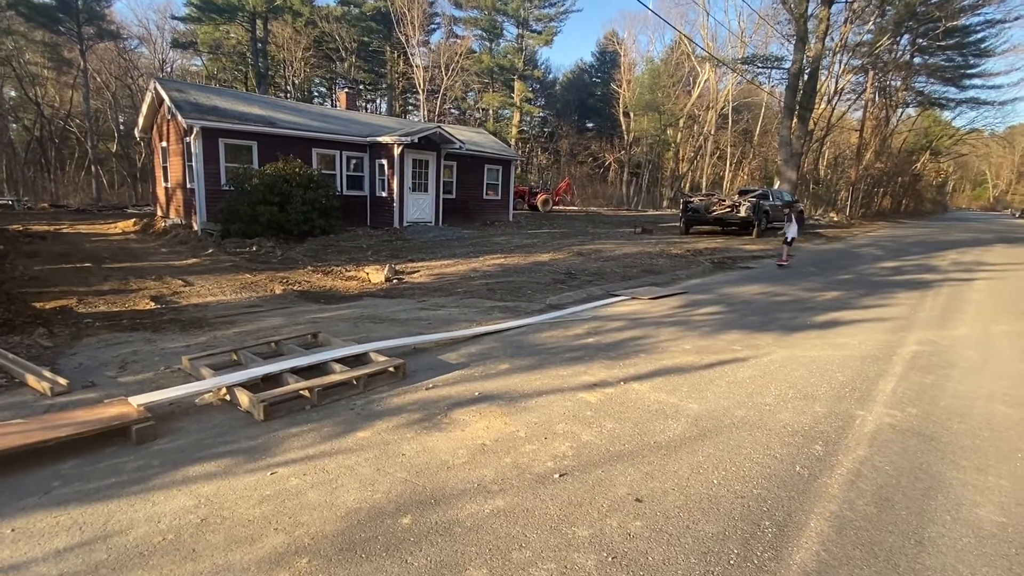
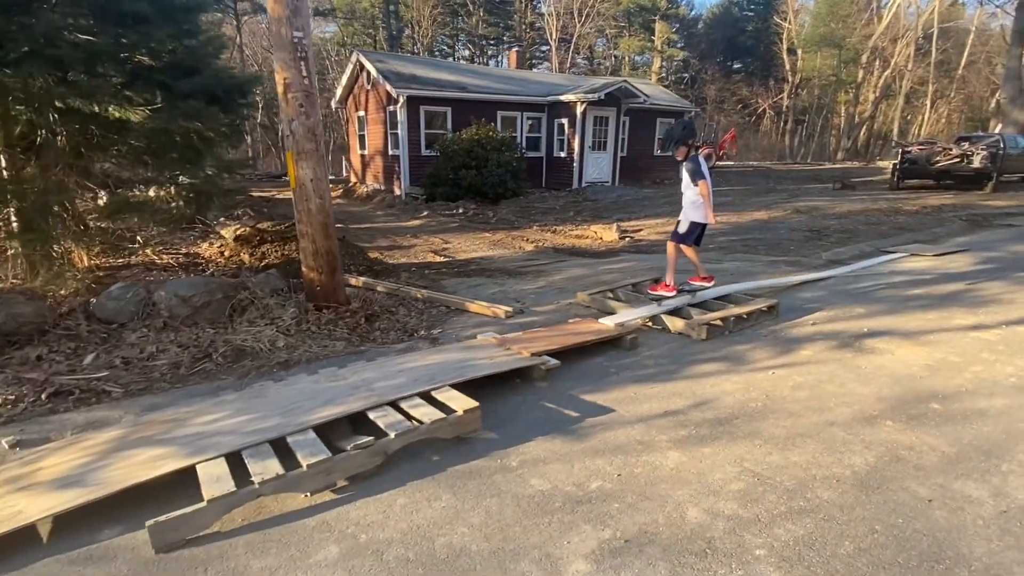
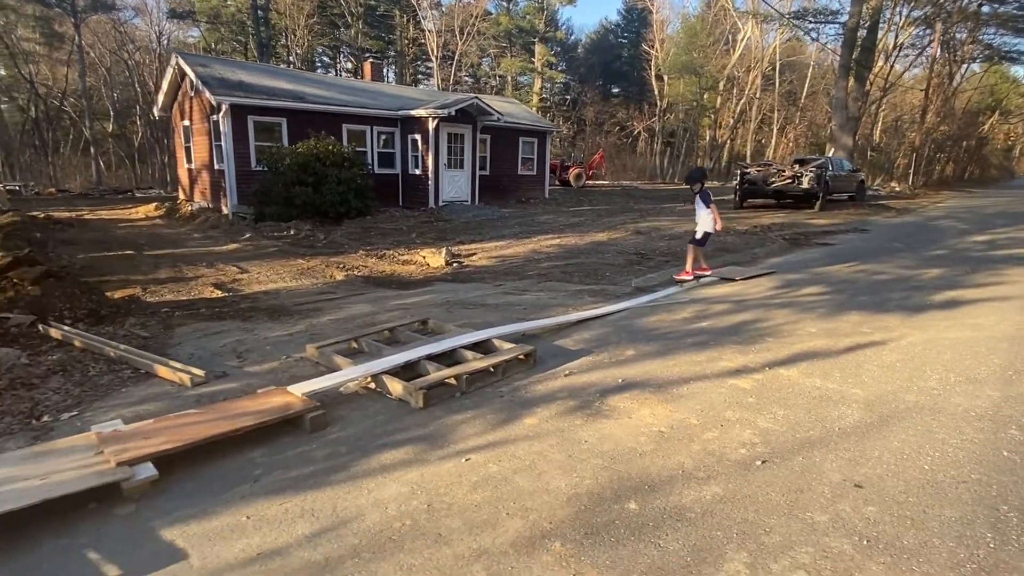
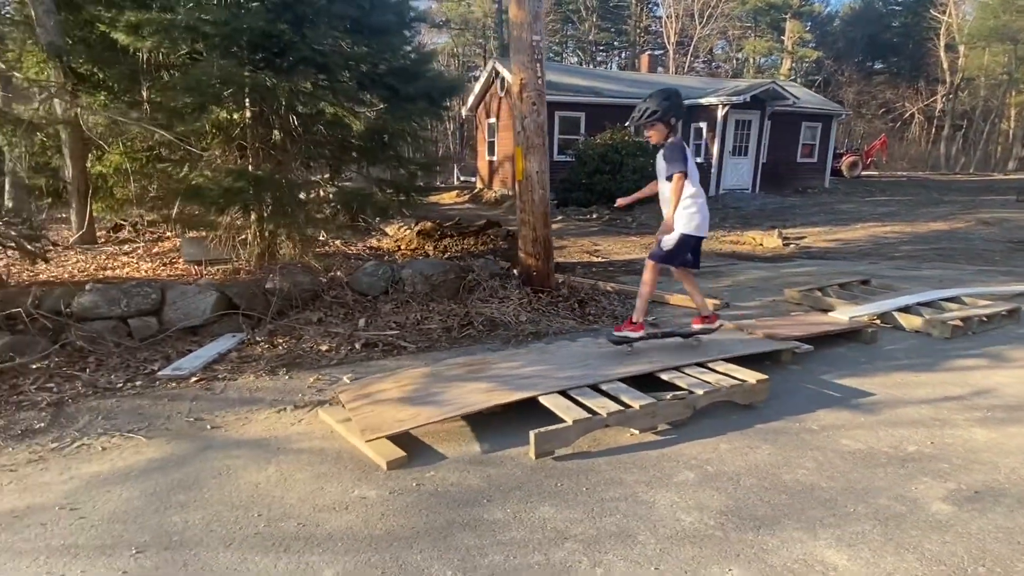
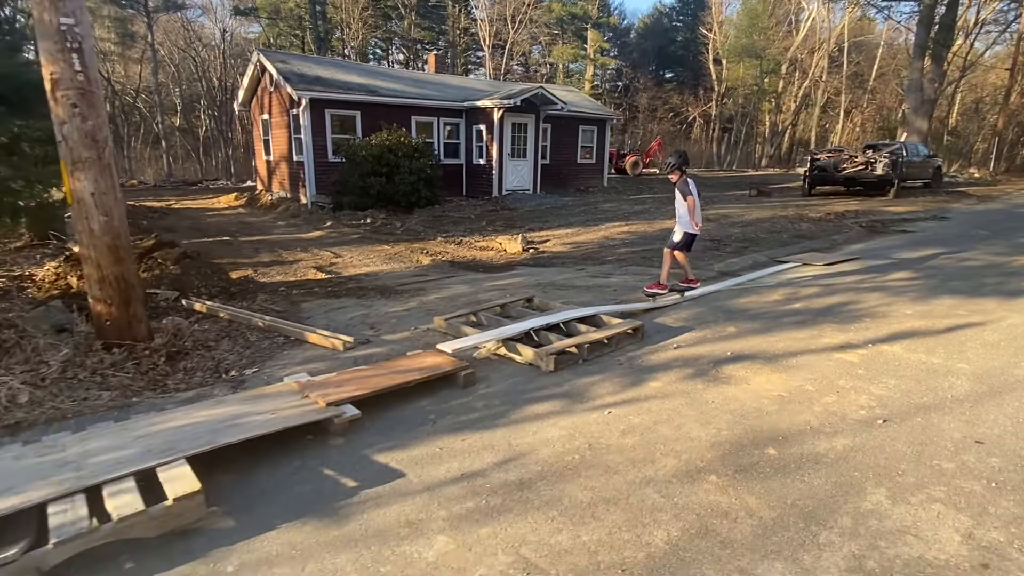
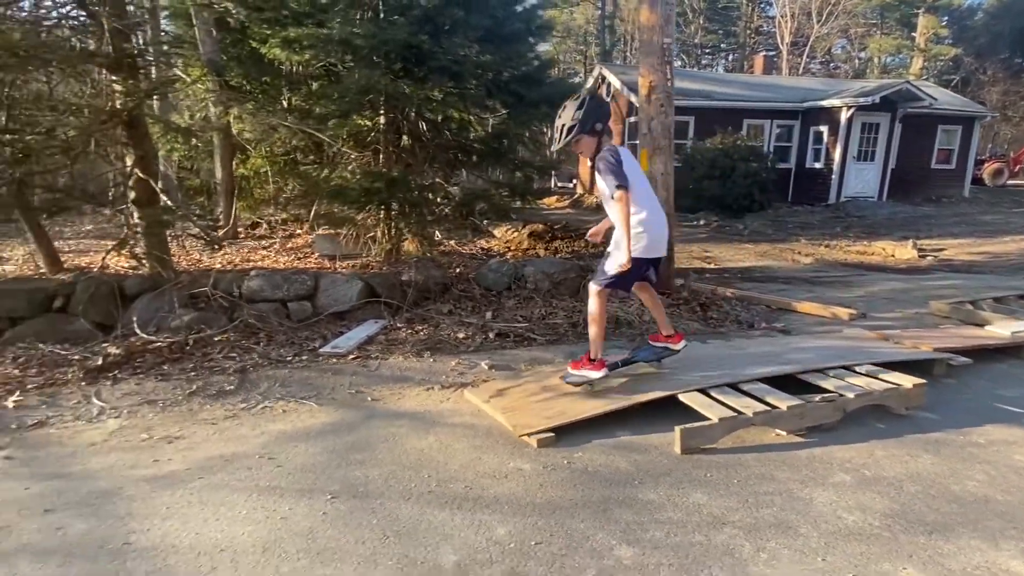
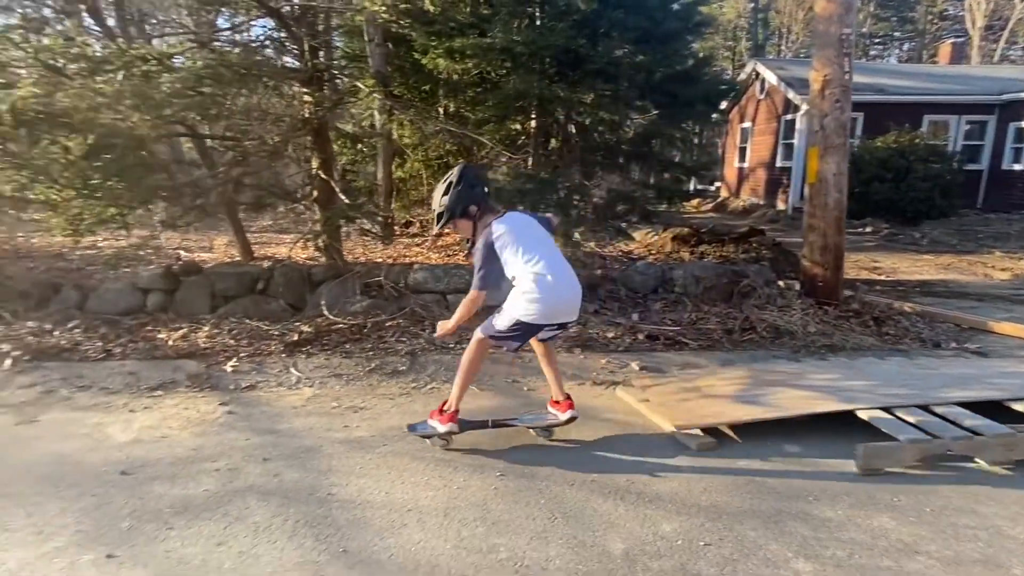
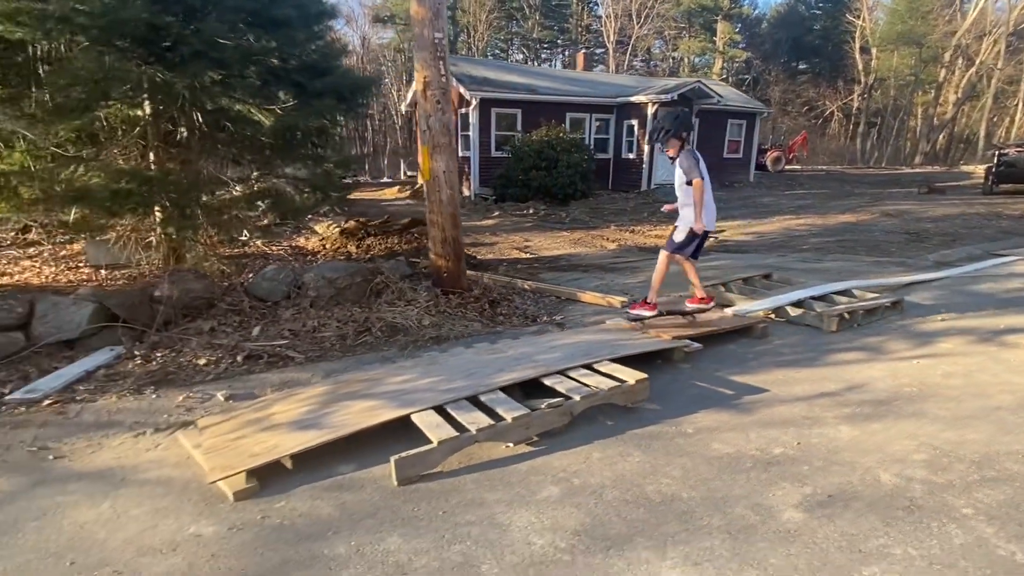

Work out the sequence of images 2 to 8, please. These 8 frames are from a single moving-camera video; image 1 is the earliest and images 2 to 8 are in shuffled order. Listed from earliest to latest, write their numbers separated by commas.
3, 5, 2, 8, 4, 6, 7
